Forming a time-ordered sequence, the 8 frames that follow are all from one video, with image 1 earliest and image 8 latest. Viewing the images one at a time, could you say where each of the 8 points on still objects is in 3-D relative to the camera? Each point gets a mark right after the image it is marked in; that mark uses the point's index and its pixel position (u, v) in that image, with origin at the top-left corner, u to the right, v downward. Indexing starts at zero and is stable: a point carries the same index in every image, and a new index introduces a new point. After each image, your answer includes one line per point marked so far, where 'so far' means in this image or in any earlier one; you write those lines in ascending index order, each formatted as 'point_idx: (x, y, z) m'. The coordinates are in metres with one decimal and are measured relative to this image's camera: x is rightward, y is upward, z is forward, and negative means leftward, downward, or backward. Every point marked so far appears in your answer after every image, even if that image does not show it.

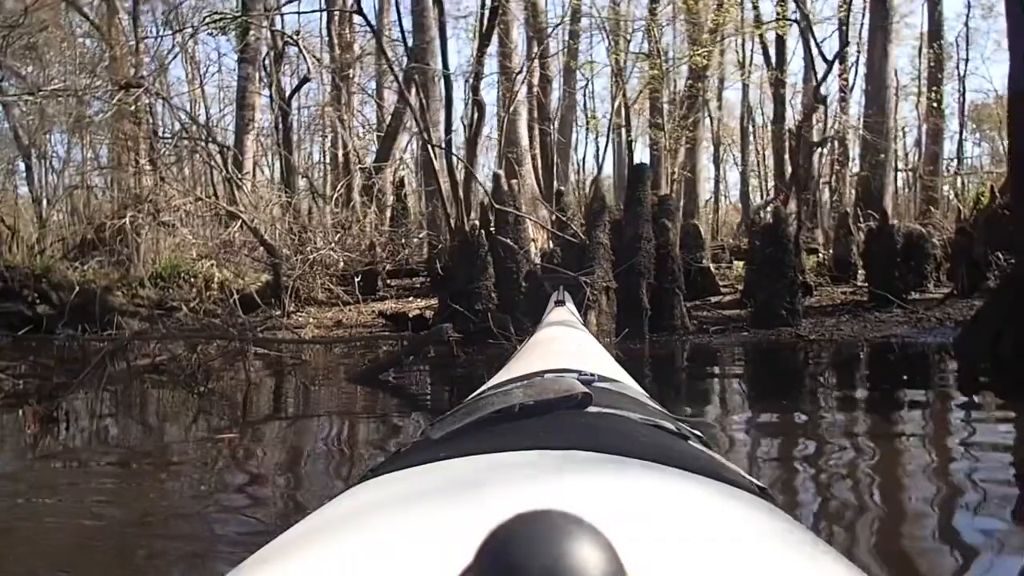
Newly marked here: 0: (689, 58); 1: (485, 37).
0: (+4.2, +5.4, +17.7) m
1: (-0.5, +4.2, +12.7) m
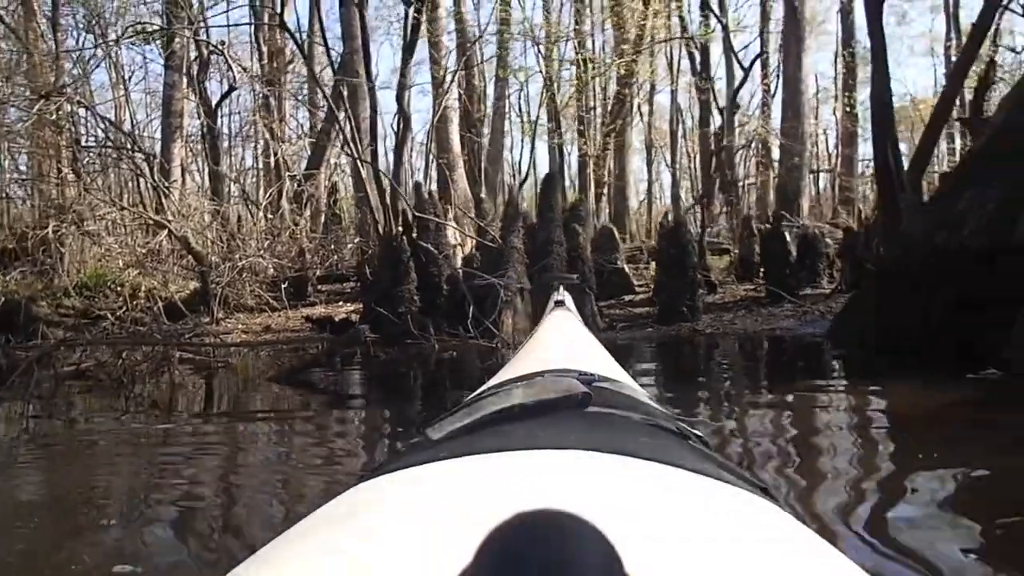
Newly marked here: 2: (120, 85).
0: (+2.6, +5.4, +18.3) m
1: (-1.7, +4.2, +12.9) m
2: (-7.1, +3.7, +13.6) m
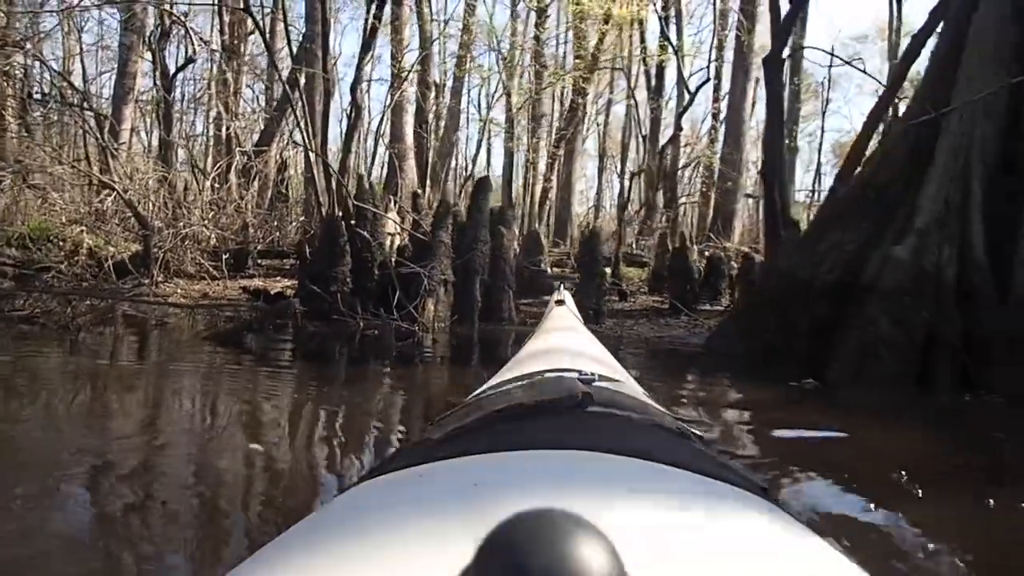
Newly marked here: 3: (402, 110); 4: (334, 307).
0: (+1.5, +5.3, +19.0) m
1: (-2.5, +4.5, +13.3) m
2: (-7.9, +4.5, +13.6) m
3: (-2.2, +3.6, +15.2) m
4: (-2.6, -0.2, +11.6) m
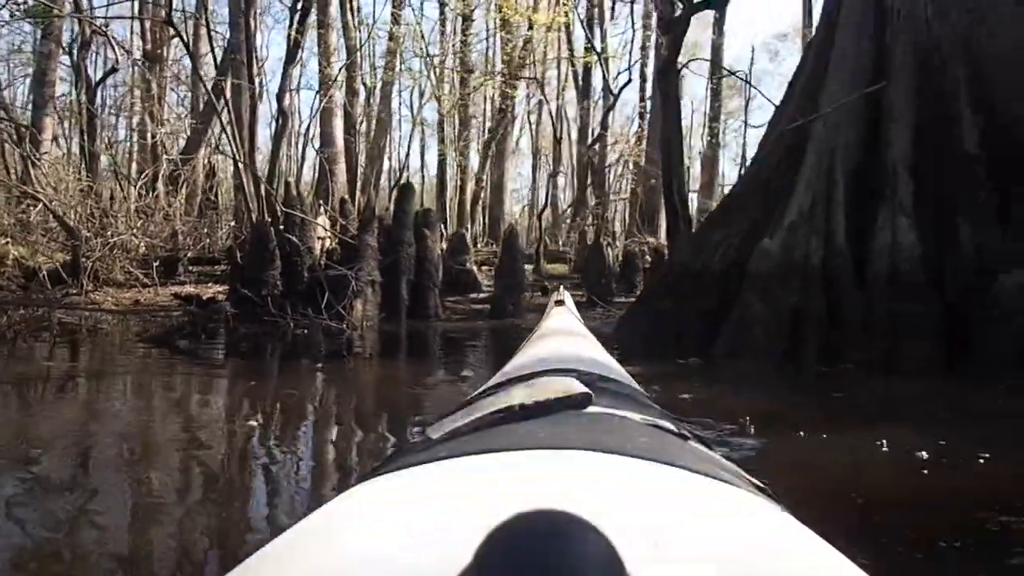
0: (-0.3, +5.4, +19.4) m
1: (-3.8, +4.4, +13.4) m
2: (-9.3, +4.3, +13.3) m
3: (-3.7, +3.5, +15.3) m
4: (-3.7, -0.3, +11.7) m
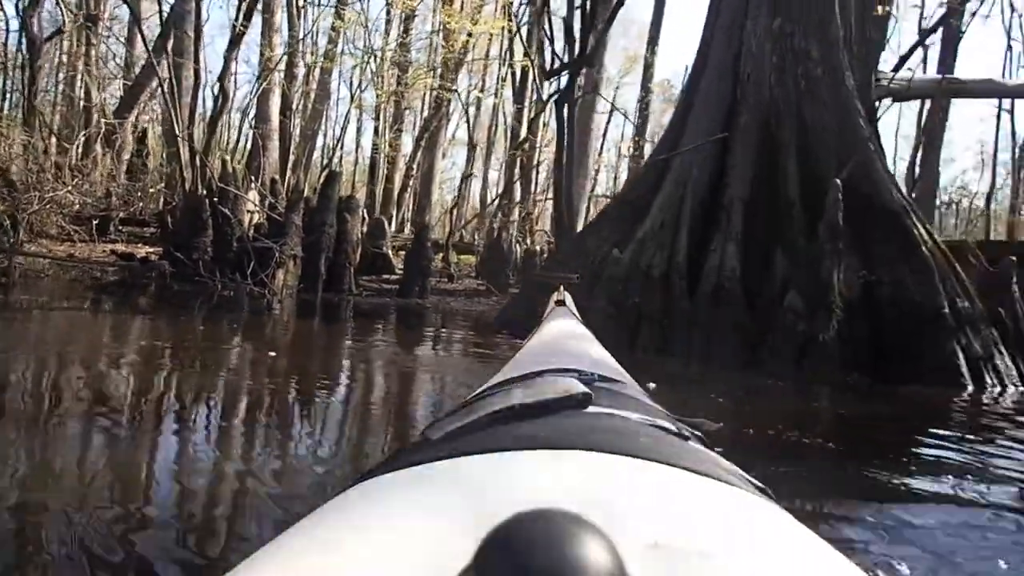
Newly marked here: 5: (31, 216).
0: (-2.0, +5.8, +20.2) m
1: (-5.0, +5.0, +13.9) m
2: (-10.4, +5.3, +13.2) m
3: (-5.1, +4.1, +15.8) m
4: (-5.1, +0.3, +12.2) m
5: (-7.7, +1.2, +11.9) m
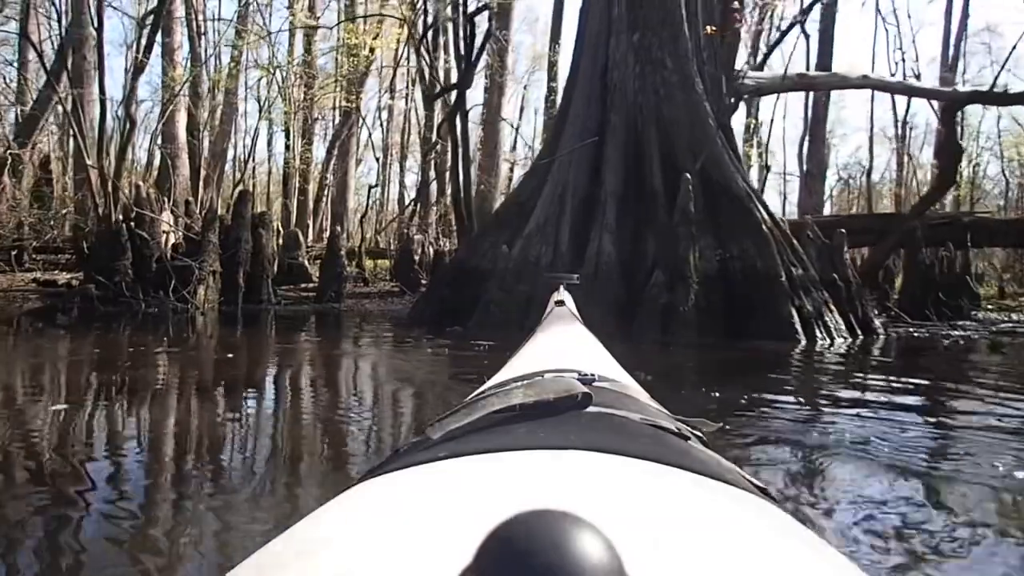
0: (-4.6, +5.6, +20.5) m
1: (-6.9, +4.6, +14.0) m
2: (-12.2, +4.5, +12.8) m
3: (-7.1, +3.7, +15.9) m
4: (-6.5, -0.1, +12.4) m
5: (-9.2, +0.6, +11.7) m
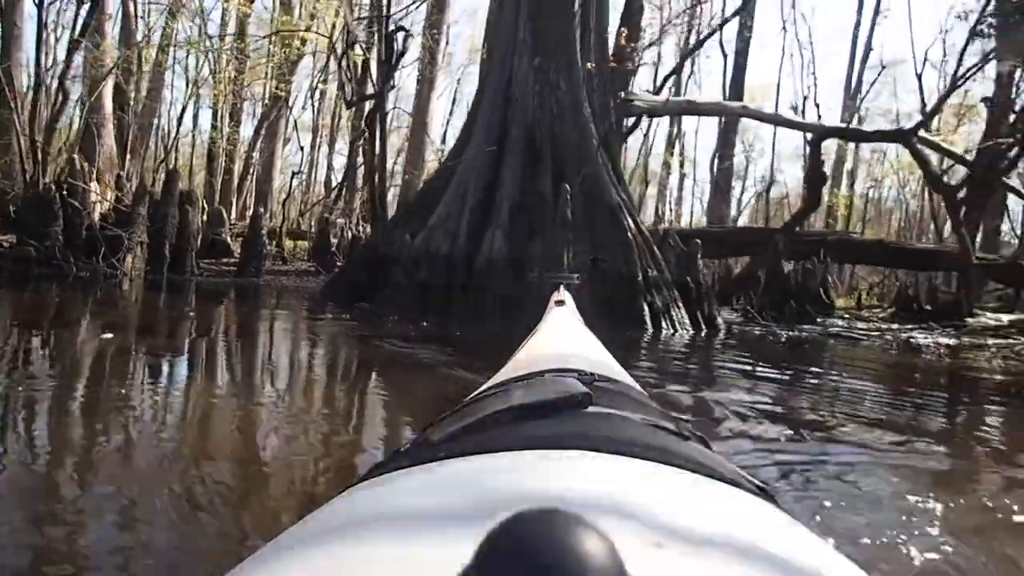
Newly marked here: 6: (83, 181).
0: (-6.6, +6.2, +20.9) m
1: (-8.3, +5.2, +14.2) m
2: (-13.5, +5.5, +12.5) m
3: (-8.8, +4.4, +16.1) m
4: (-8.0, +0.5, +12.6) m
5: (-10.6, +1.4, +11.8) m
6: (-7.6, +1.9, +13.3) m
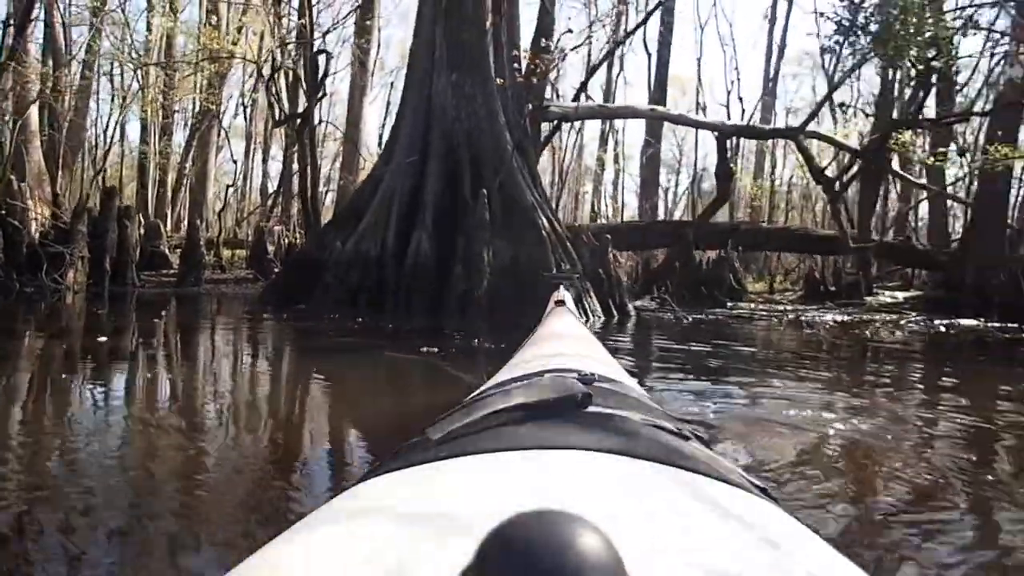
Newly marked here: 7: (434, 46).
0: (-8.6, +5.9, +21.0) m
1: (-9.8, +4.9, +14.2) m
2: (-14.8, +4.9, +12.1) m
3: (-10.3, +4.0, +16.0) m
4: (-9.2, +0.2, +12.7) m
5: (-11.7, +0.9, +11.6) m
6: (-8.8, +1.6, +13.4) m
7: (-1.2, +4.0, +12.1) m
